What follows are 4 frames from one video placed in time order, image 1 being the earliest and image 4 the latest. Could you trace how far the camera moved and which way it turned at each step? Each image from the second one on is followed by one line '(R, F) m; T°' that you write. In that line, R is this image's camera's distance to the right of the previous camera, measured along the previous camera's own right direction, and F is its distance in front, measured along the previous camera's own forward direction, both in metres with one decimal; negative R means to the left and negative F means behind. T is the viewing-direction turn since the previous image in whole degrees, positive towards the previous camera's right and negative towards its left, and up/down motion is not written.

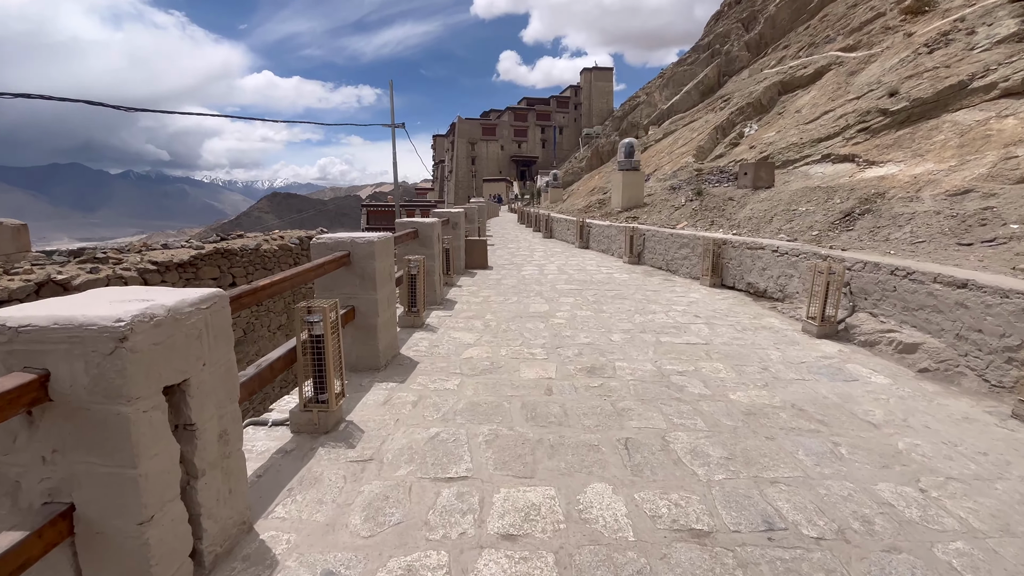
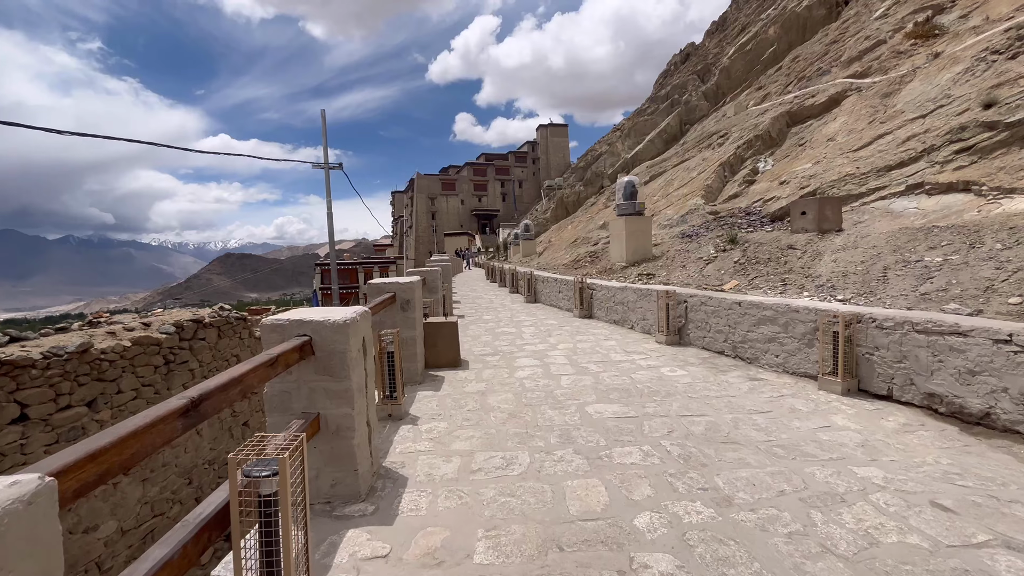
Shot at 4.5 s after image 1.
(-0.3, +3.2) m; +5°
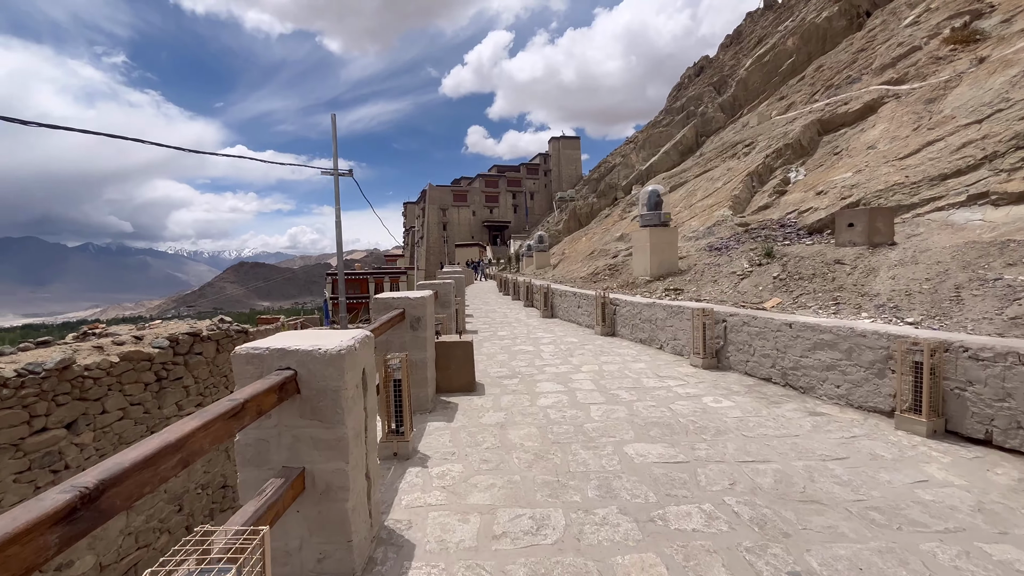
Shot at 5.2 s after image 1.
(-0.1, +0.6) m; -1°
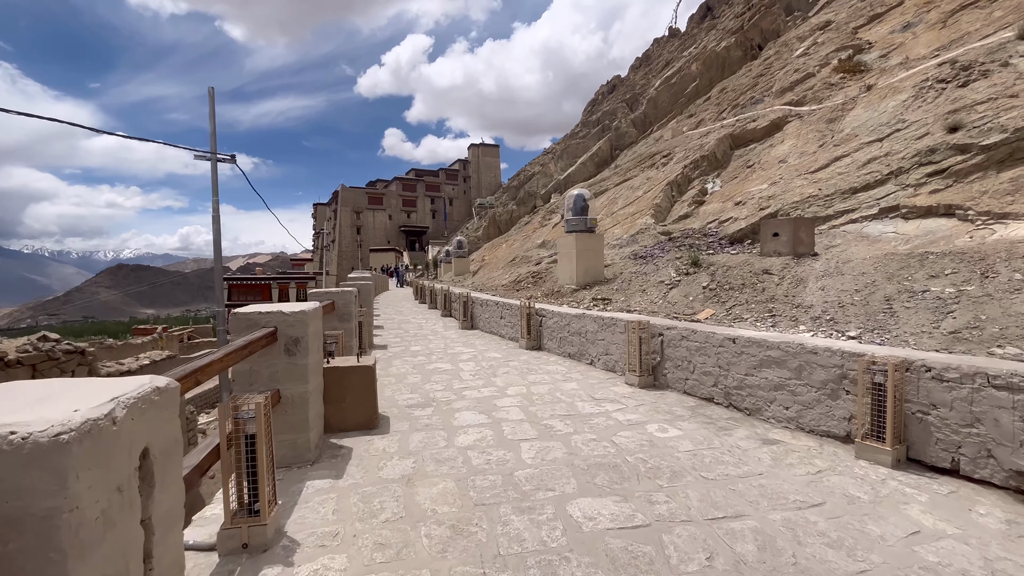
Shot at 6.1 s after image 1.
(0.0, +0.9) m; +10°
